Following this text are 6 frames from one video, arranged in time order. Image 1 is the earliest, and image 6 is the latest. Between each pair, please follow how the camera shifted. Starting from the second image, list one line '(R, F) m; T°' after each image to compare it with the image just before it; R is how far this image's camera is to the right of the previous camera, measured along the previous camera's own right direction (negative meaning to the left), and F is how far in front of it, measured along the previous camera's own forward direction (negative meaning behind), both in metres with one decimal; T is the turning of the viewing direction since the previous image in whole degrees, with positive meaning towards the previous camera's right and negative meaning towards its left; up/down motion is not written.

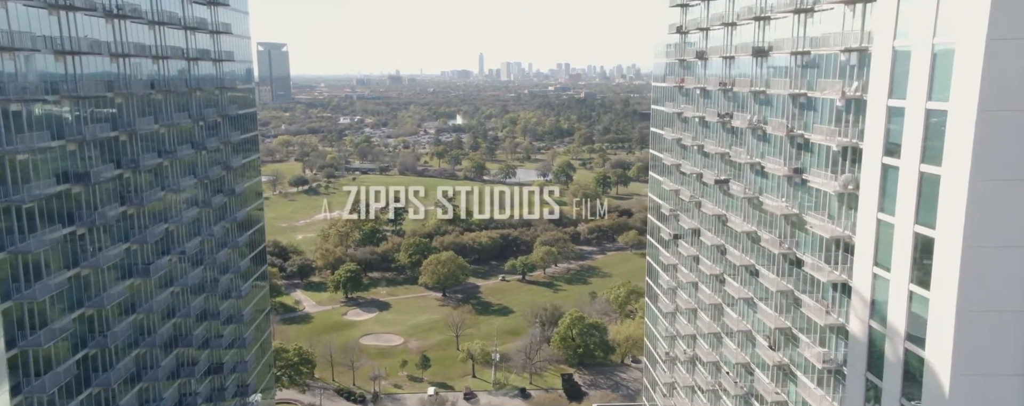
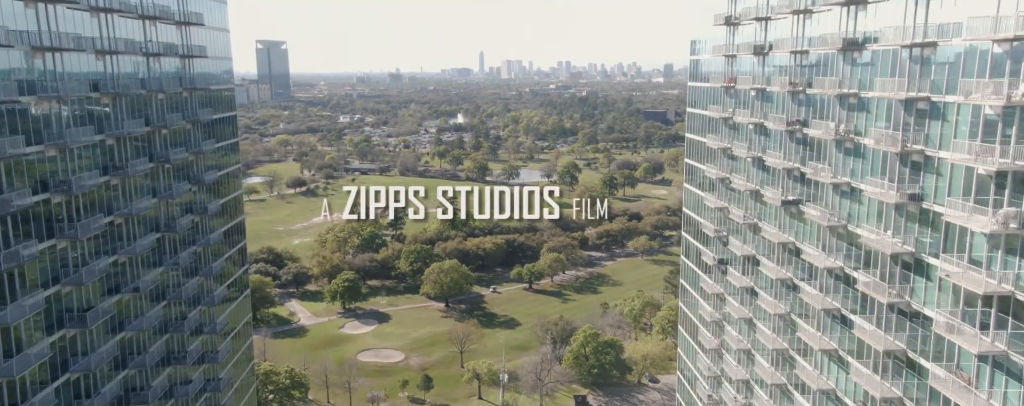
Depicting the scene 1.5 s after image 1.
(-0.8, +5.5) m; 0°
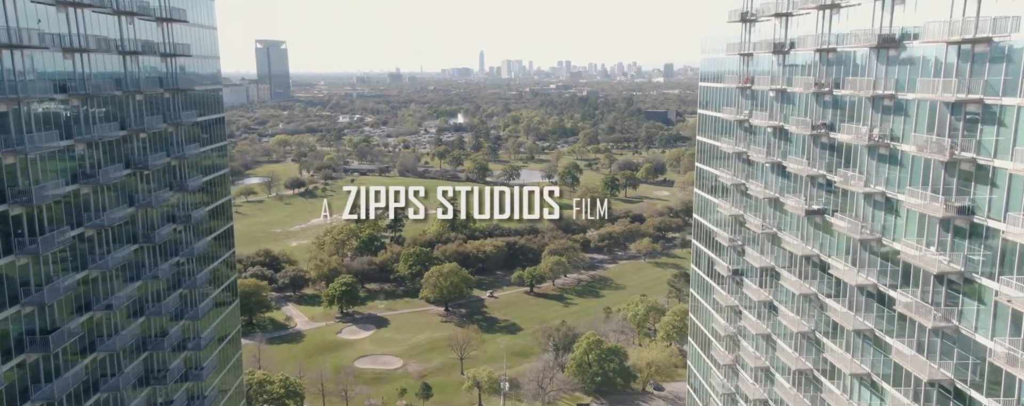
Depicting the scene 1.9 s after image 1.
(-0.1, +1.9) m; 0°
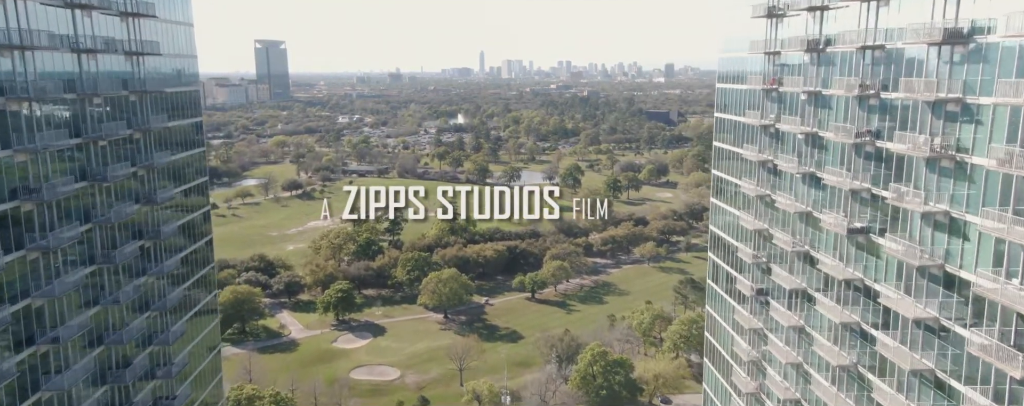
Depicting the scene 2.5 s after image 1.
(-0.1, +2.8) m; 0°
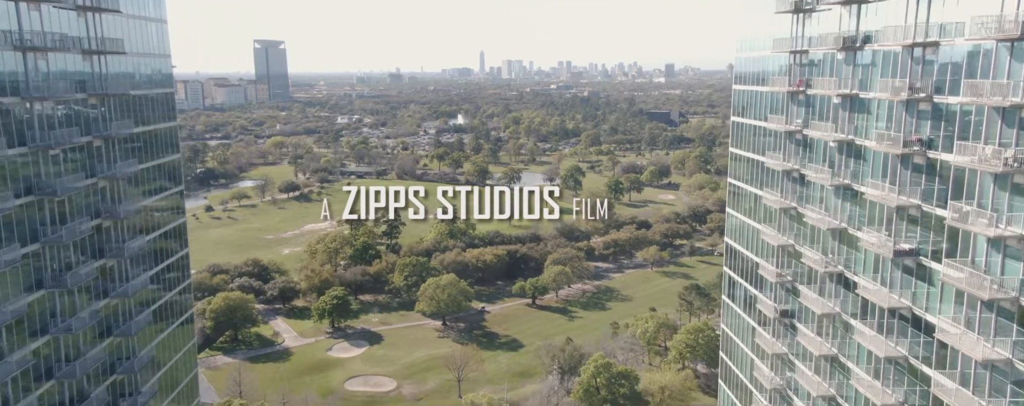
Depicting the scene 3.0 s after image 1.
(0.0, +2.6) m; 0°
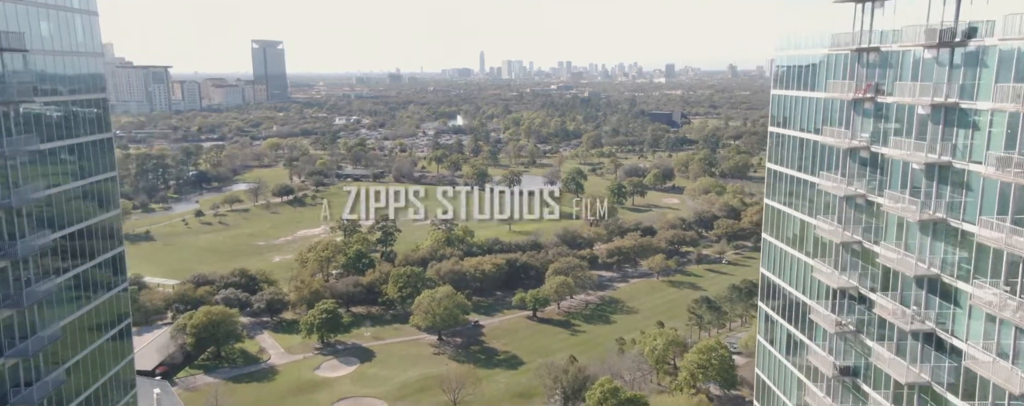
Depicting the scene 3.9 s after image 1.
(0.0, +4.9) m; 0°
